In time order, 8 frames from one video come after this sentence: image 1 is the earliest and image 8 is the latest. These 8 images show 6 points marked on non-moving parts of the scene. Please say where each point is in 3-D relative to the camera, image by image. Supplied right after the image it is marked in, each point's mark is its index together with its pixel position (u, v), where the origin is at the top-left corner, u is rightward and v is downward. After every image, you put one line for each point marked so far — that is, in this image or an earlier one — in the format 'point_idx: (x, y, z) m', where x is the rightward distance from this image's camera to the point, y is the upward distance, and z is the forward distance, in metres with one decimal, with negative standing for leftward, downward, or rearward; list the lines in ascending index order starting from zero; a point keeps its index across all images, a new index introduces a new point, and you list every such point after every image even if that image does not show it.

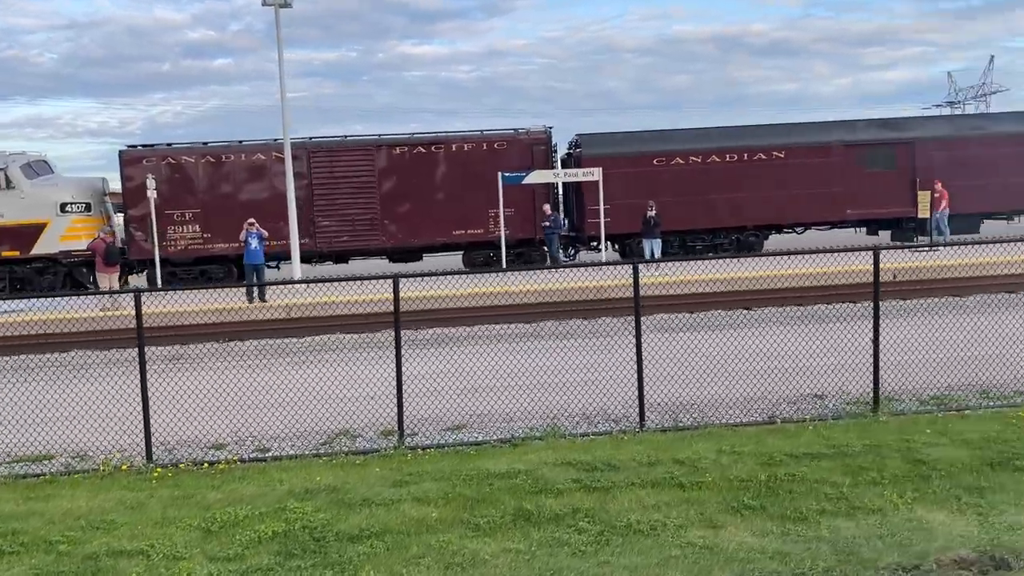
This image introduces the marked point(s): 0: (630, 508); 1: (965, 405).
0: (+0.8, -1.4, +5.4) m
1: (+4.1, -1.1, +7.6) m
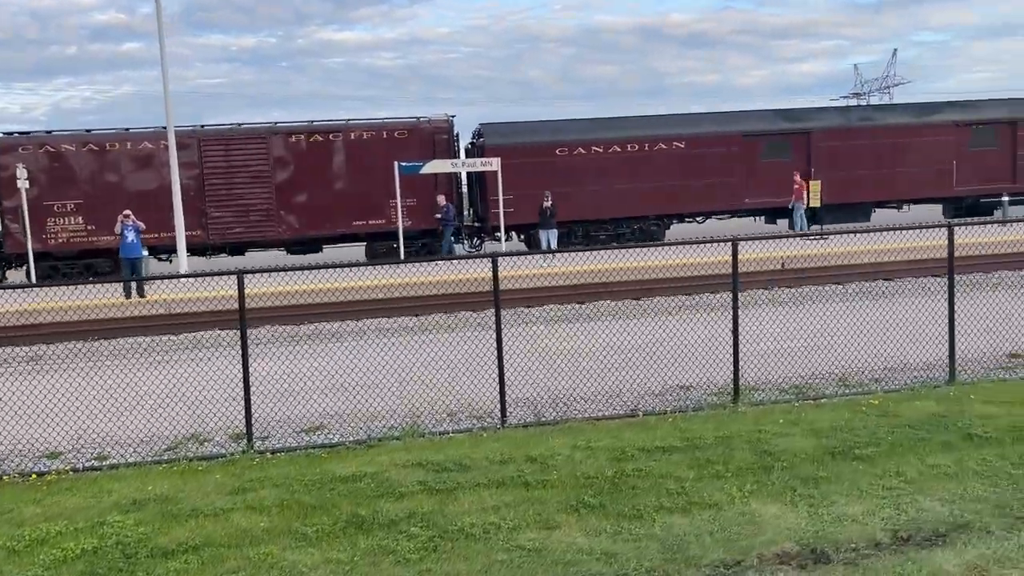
0: (-0.3, -1.4, +5.3) m
1: (+2.8, -1.0, +7.8) m
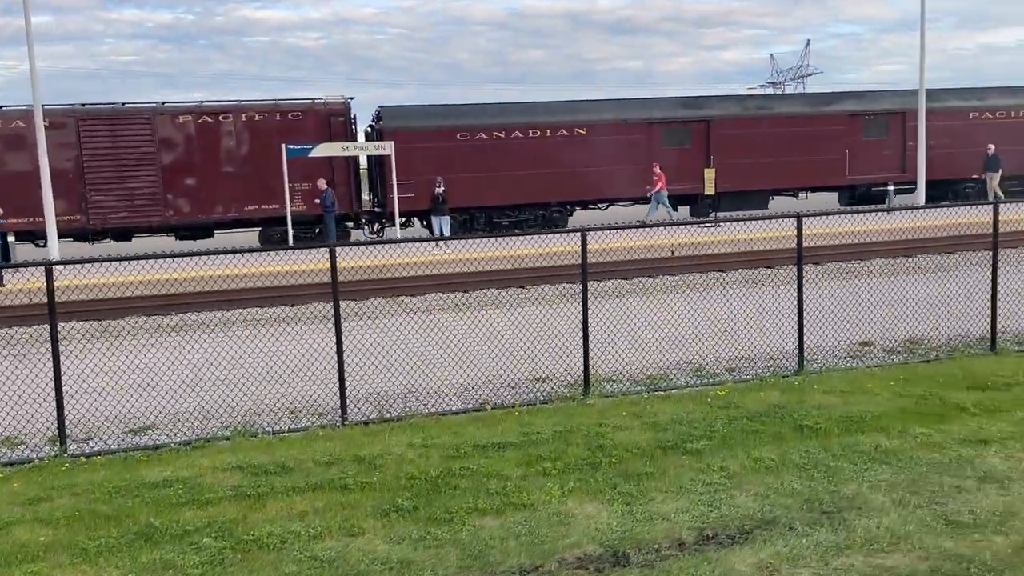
0: (-1.4, -1.4, +5.0) m
1: (+1.5, -0.9, +7.8) m
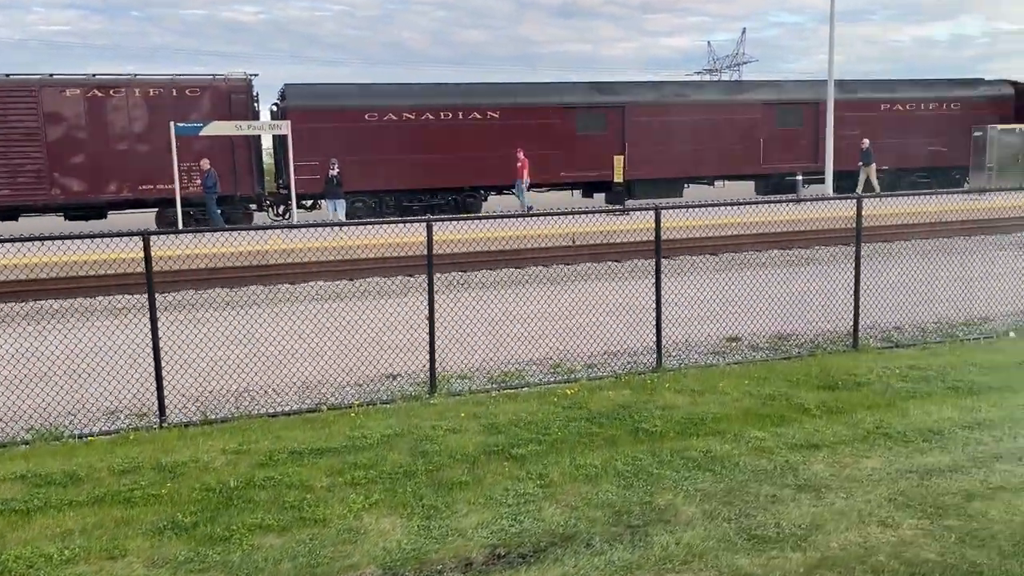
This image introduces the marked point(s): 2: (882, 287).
0: (-2.6, -1.3, +4.5) m
1: (+0.1, -0.8, +7.5) m
2: (+5.1, 0.0, +11.4) m
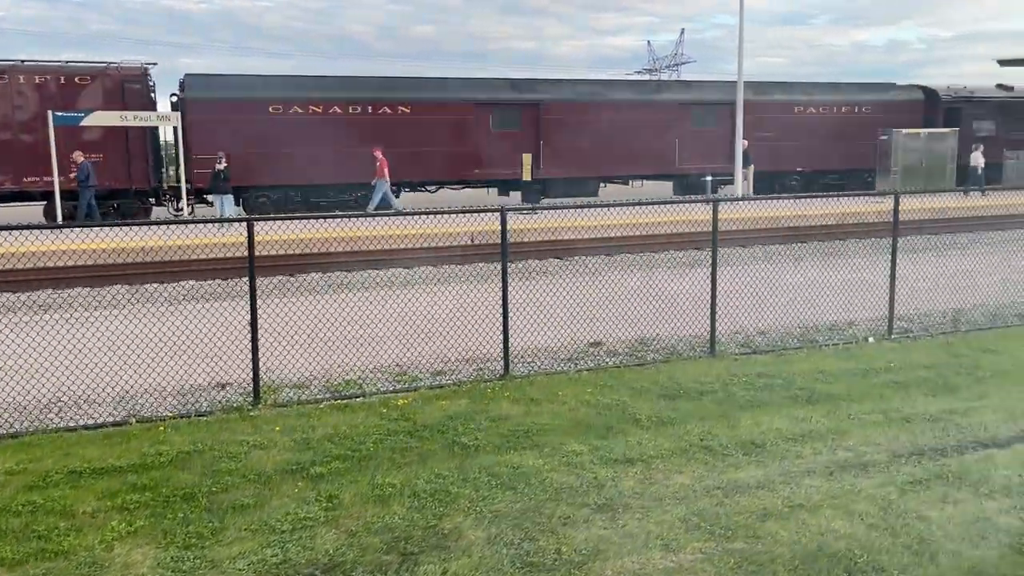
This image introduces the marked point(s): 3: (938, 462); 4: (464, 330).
0: (-3.7, -1.4, +4.0) m
1: (-1.3, -0.9, +7.1) m
2: (+3.4, 0.0, +11.4) m
3: (+2.7, -1.1, +5.4) m
4: (-0.5, -0.5, +9.2) m
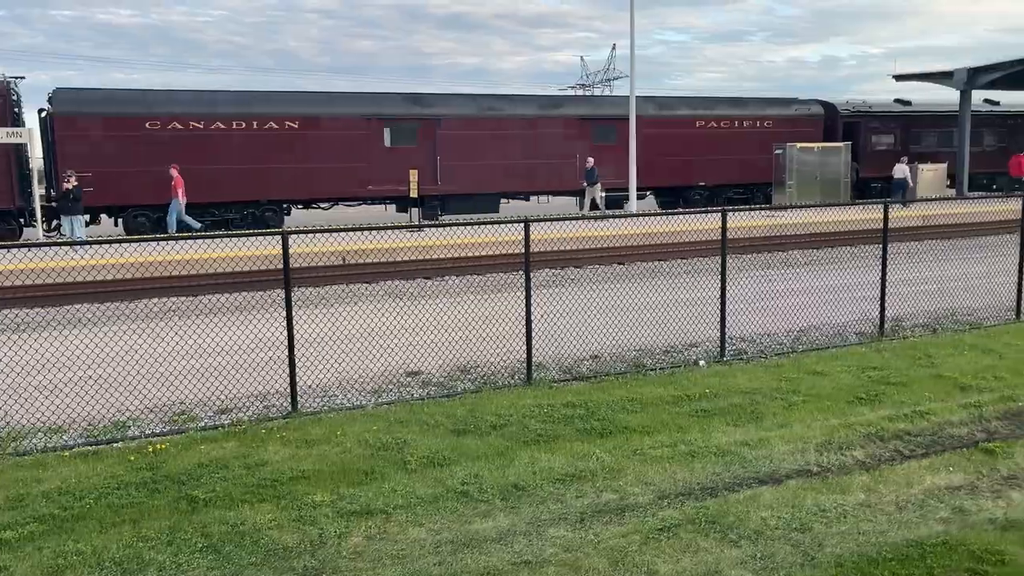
0: (-5.2, -1.6, +3.2) m
1: (-3.0, -1.1, +6.5) m
2: (+1.4, -0.3, +11.1) m
3: (+1.1, -1.3, +5.1) m
4: (-2.4, -0.8, +8.6) m
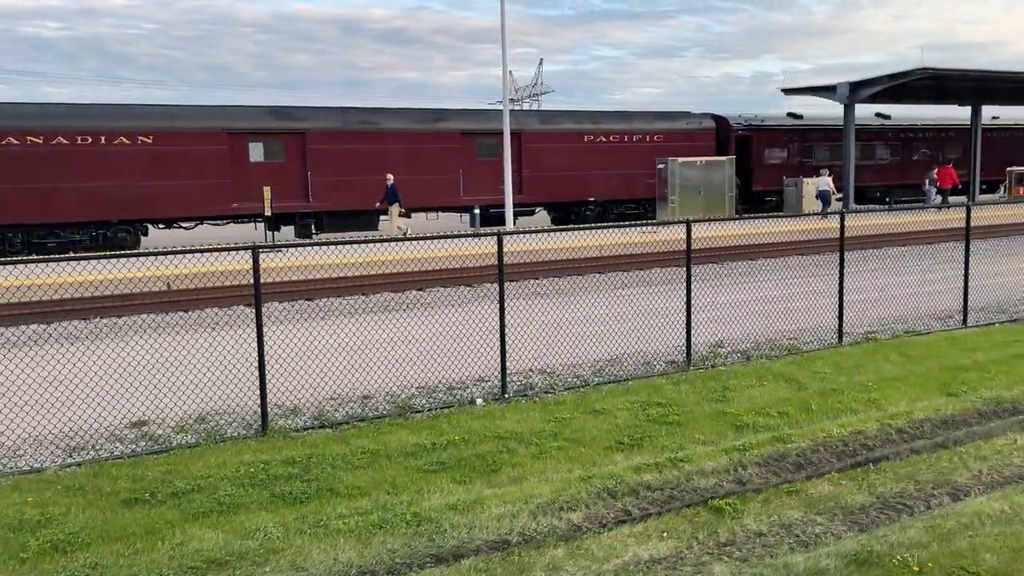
0: (-7.1, -1.9, +1.8) m
1: (-5.1, -1.5, +5.3) m
2: (-1.1, -0.6, +10.3) m
3: (-0.9, -1.5, +4.2) m
4: (-4.6, -1.1, +7.5) m
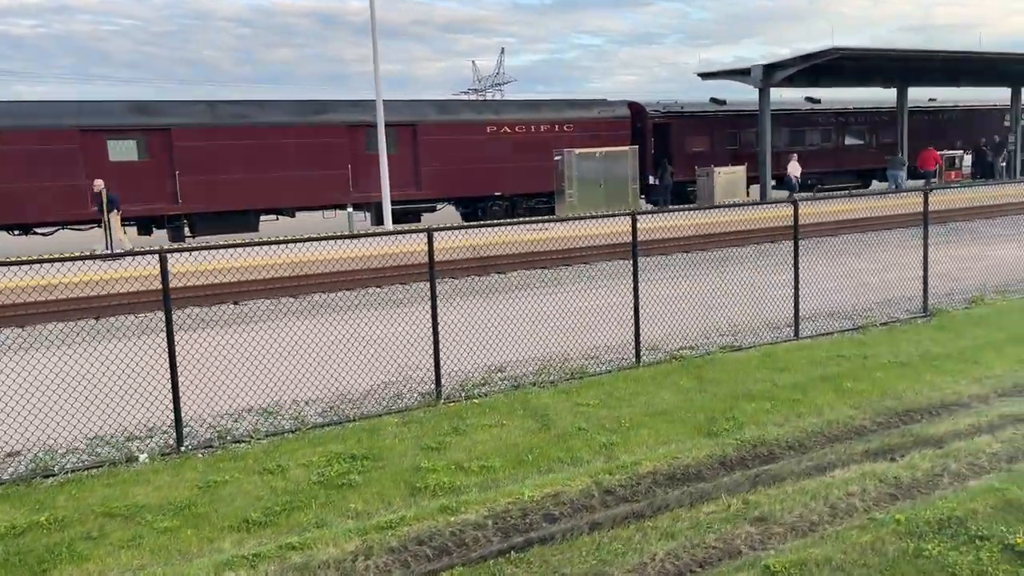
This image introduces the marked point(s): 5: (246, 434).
0: (-9.4, -2.4, +0.3) m
1: (-7.5, -1.8, +3.8) m
2: (-3.7, -0.9, +8.9) m
3: (-3.3, -1.8, +2.8) m
4: (-7.1, -1.4, +6.0) m
5: (-2.2, -1.2, +7.0) m
